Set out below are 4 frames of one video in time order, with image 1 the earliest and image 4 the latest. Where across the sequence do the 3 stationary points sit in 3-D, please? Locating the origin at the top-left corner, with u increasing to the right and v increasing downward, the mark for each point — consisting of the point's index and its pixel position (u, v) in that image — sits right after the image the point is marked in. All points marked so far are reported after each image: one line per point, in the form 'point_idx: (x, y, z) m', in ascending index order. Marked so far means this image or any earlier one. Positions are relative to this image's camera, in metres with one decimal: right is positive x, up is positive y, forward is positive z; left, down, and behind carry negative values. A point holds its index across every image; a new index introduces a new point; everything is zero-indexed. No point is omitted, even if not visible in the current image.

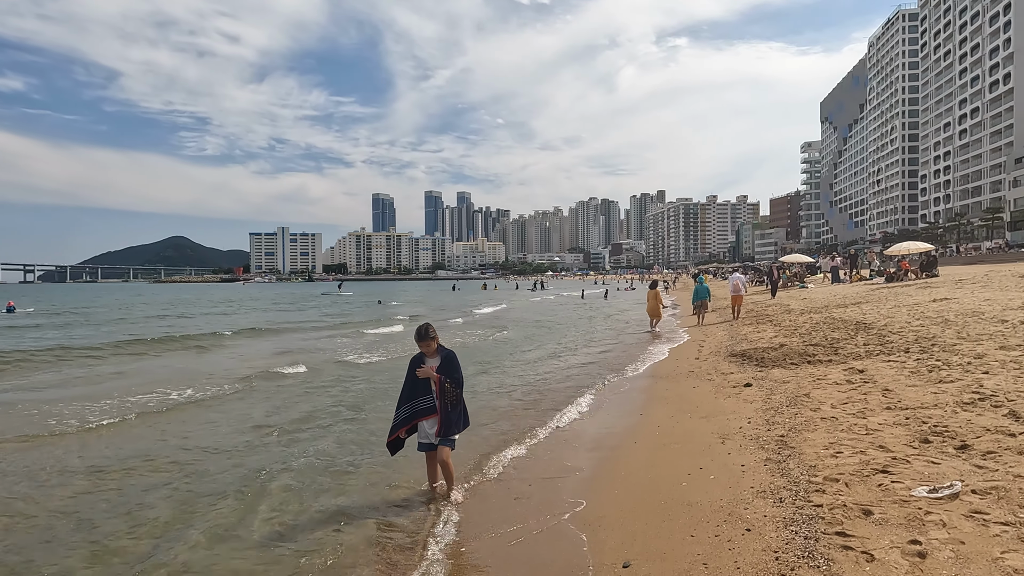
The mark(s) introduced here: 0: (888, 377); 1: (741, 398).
0: (+4.7, -1.1, +8.7) m
1: (+2.9, -1.4, +8.7) m
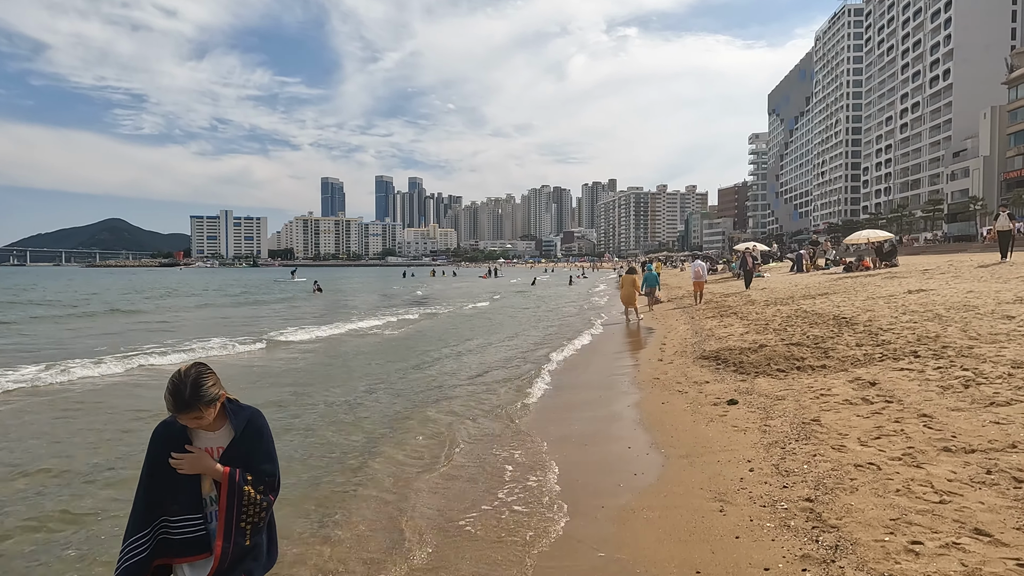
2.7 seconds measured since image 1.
0: (+3.9, -1.0, +6.7) m
1: (+2.0, -1.3, +6.6) m
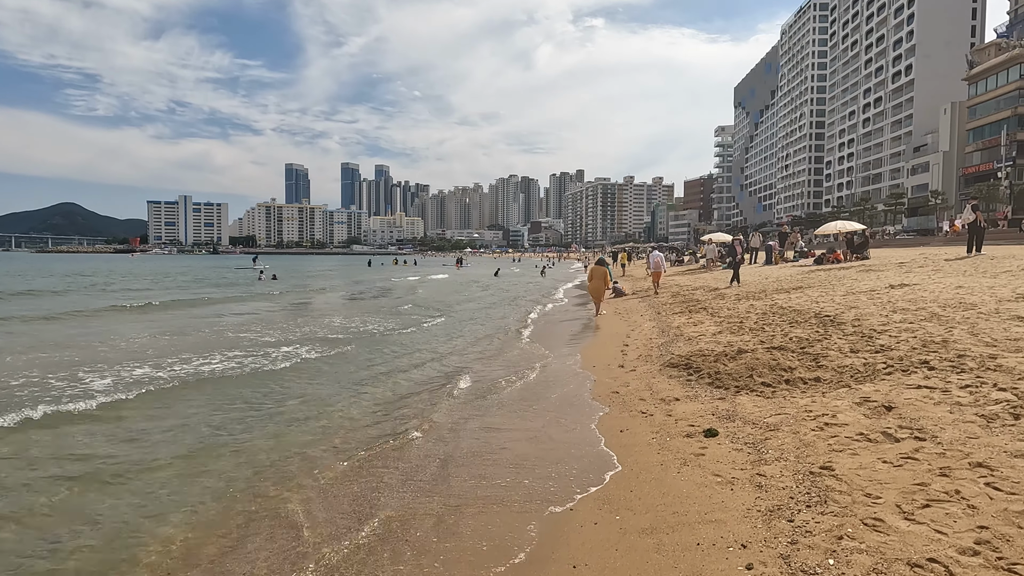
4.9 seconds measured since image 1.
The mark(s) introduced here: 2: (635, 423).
0: (+3.2, -1.0, +5.1) m
1: (+1.4, -1.3, +4.9) m
2: (+1.1, -1.3, +6.4) m
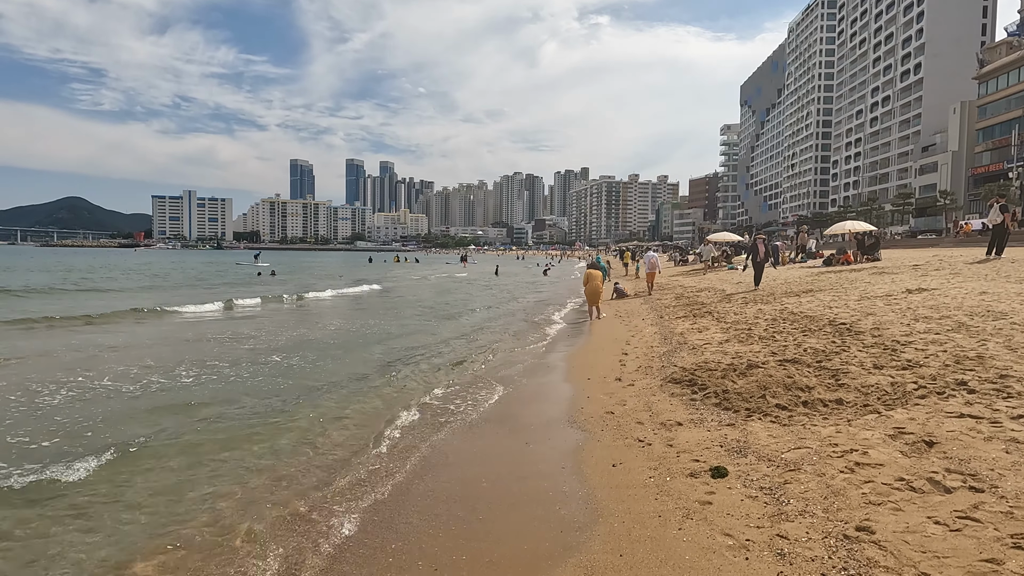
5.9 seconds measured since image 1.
0: (+3.0, -1.1, +4.2) m
1: (+1.1, -1.3, +4.0) m
2: (+0.9, -1.3, +5.5) m
